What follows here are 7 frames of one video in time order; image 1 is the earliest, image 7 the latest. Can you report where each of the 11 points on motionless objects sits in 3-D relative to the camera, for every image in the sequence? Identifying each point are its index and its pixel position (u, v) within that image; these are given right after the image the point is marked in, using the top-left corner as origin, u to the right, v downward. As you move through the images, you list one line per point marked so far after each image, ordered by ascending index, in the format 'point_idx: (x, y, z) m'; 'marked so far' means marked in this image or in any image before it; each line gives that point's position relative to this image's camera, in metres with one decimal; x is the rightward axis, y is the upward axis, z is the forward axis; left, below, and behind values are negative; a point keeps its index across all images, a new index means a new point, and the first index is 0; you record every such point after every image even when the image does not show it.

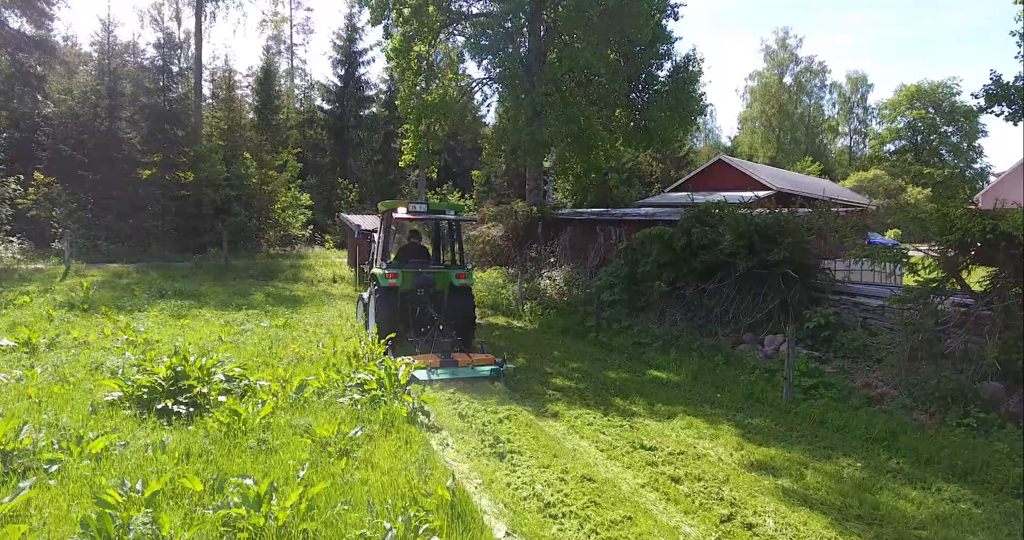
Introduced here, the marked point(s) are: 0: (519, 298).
0: (+0.2, -0.6, +12.1) m
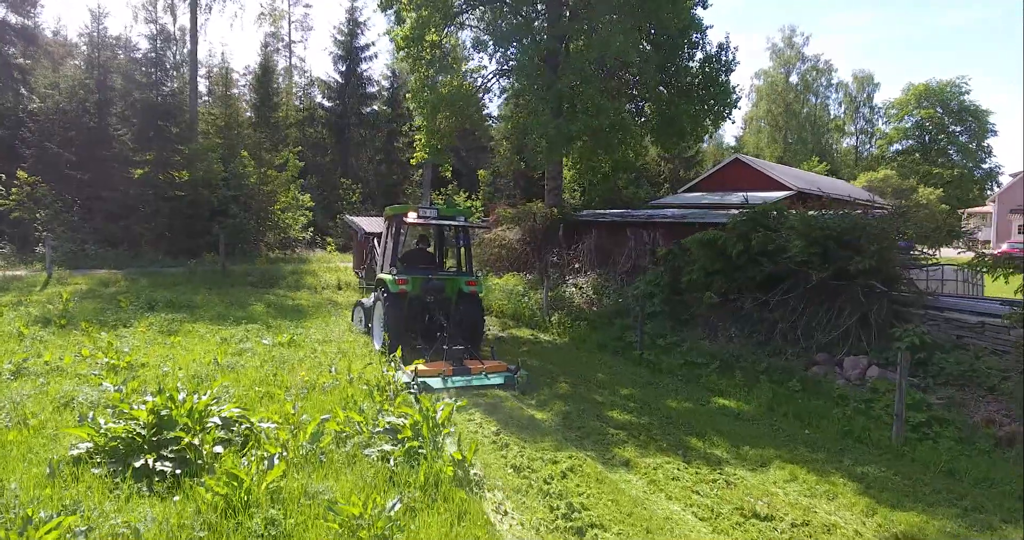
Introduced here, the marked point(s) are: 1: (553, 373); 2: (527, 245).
0: (+0.6, -0.8, +11.1) m
1: (+0.5, -1.3, +7.7) m
2: (+0.4, +0.6, +14.5) m
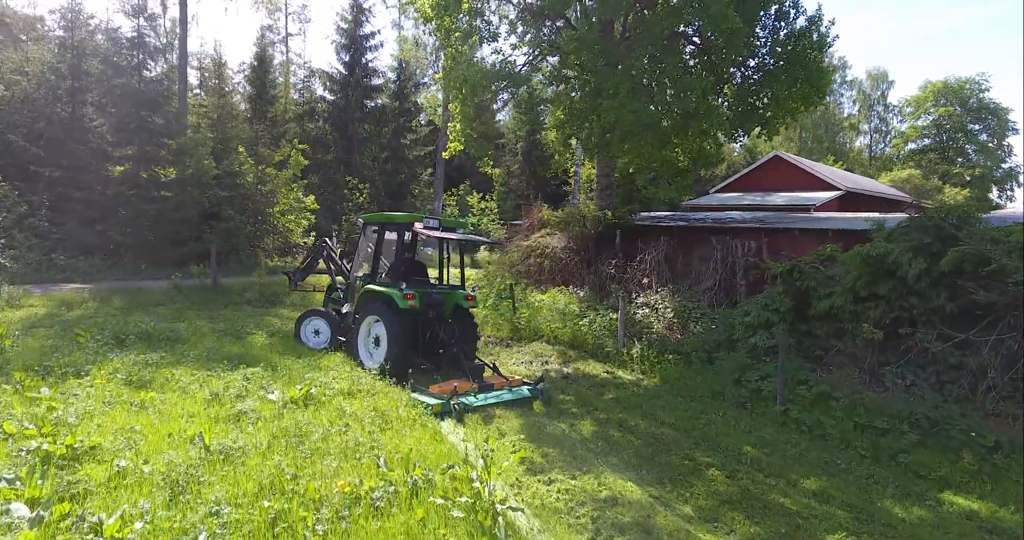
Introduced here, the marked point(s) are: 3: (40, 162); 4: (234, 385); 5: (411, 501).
0: (+1.6, -1.0, +8.9) m
1: (+1.5, -1.6, +5.5) m
2: (+1.3, +0.3, +12.3) m
3: (-12.2, +2.8, +15.6) m
4: (-2.8, -1.2, +6.1) m
5: (-0.6, -1.4, +3.7) m
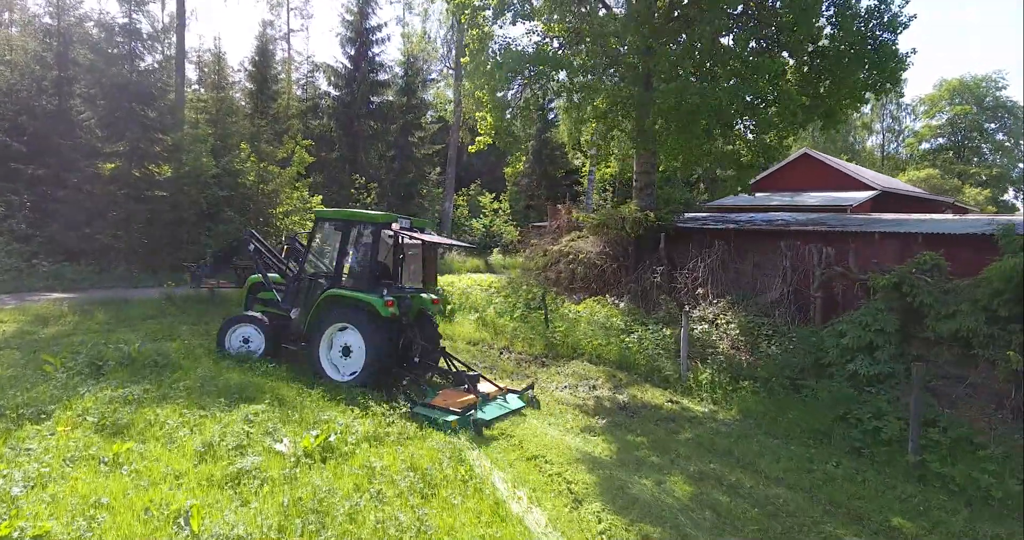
0: (+2.2, -1.2, +7.6) m
1: (+2.1, -1.7, +4.3) m
2: (+1.8, +0.2, +11.1) m
3: (-11.6, +2.6, +14.4) m
4: (-2.3, -1.3, +4.9) m
5: (0.0, -1.5, +2.5) m
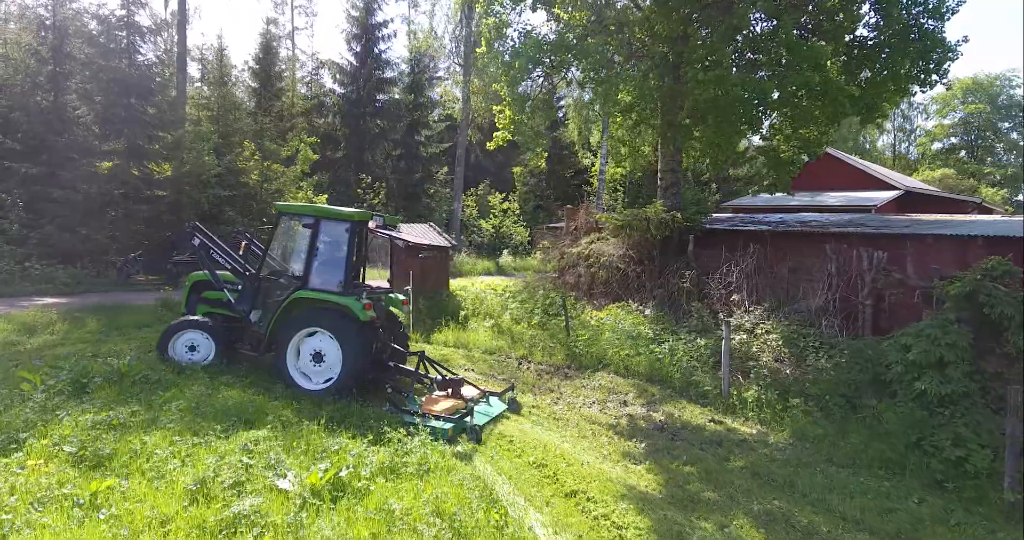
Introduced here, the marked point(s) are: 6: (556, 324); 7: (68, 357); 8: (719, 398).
0: (+2.4, -1.2, +7.0) m
1: (+2.3, -1.8, +3.6) m
2: (+2.1, +0.1, +10.4) m
3: (-11.3, +2.6, +13.9) m
4: (-2.0, -1.4, +4.3) m
5: (+0.2, -1.6, +1.8) m
6: (+0.7, -0.9, +9.9) m
7: (-4.7, -0.9, +6.4) m
8: (+2.3, -1.4, +6.9) m
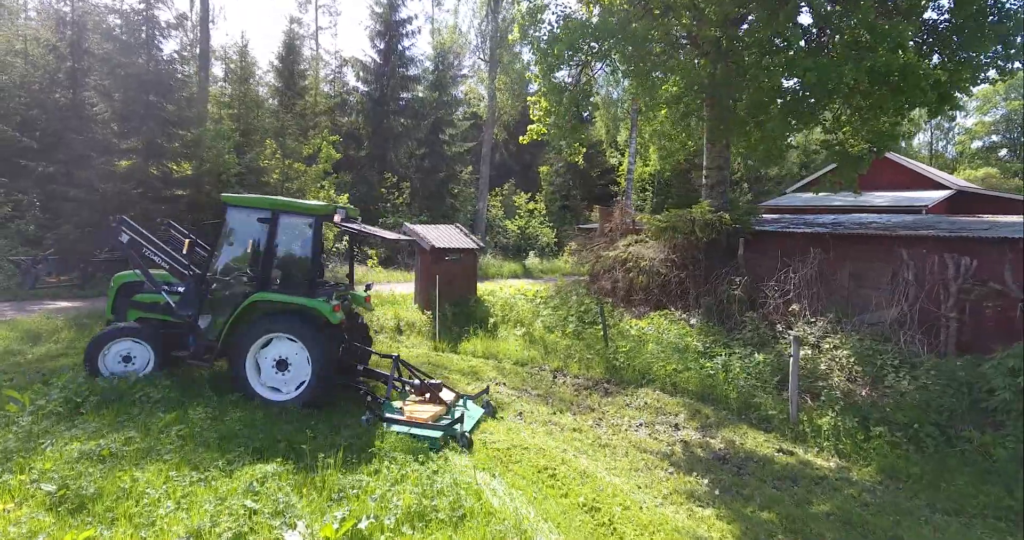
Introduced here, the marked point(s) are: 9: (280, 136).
0: (+2.8, -1.3, +6.2) m
1: (+2.6, -1.8, +2.8) m
2: (+2.7, 0.0, +9.6) m
3: (-10.6, +2.5, +13.5) m
4: (-1.7, -1.4, +3.6) m
5: (+0.4, -1.7, +1.1) m
6: (+1.2, -1.0, +9.2) m
7: (-4.3, -1.0, +5.9) m
8: (+2.7, -1.5, +6.1) m
9: (-6.7, +3.9, +17.4) m
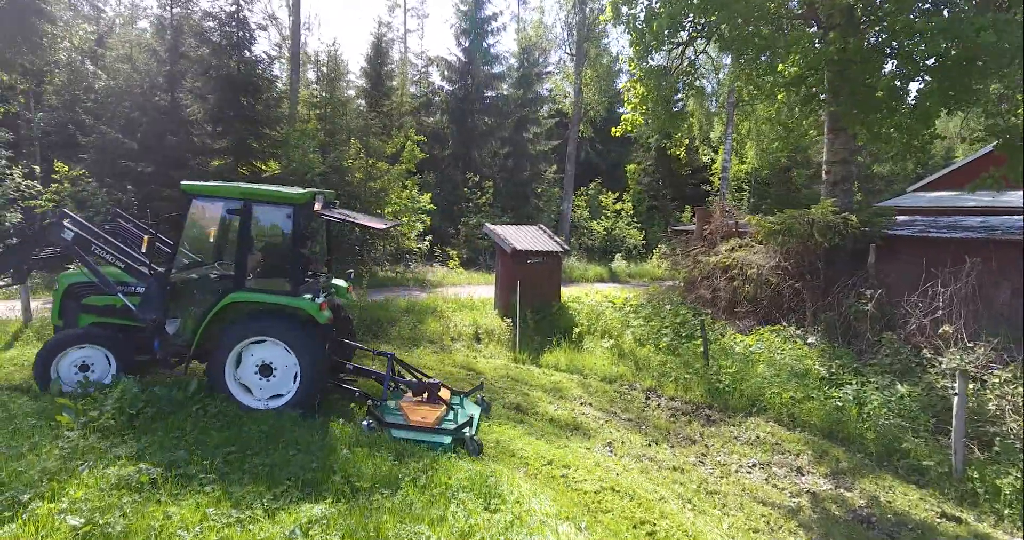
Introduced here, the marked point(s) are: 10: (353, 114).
0: (+3.6, -1.4, +4.9) m
1: (+2.9, -2.0, +1.6) m
2: (+3.9, -0.1, +8.4) m
3: (-8.7, +2.6, +14.1) m
4: (-1.2, -1.5, +3.0) m
5: (+0.5, -1.7, +0.3) m
6: (+2.4, -1.1, +8.2) m
7: (-3.5, -1.0, +5.6) m
8: (+3.5, -1.6, +4.9) m
9: (-4.2, +3.9, +17.4) m
10: (-4.7, +4.6, +17.9) m
